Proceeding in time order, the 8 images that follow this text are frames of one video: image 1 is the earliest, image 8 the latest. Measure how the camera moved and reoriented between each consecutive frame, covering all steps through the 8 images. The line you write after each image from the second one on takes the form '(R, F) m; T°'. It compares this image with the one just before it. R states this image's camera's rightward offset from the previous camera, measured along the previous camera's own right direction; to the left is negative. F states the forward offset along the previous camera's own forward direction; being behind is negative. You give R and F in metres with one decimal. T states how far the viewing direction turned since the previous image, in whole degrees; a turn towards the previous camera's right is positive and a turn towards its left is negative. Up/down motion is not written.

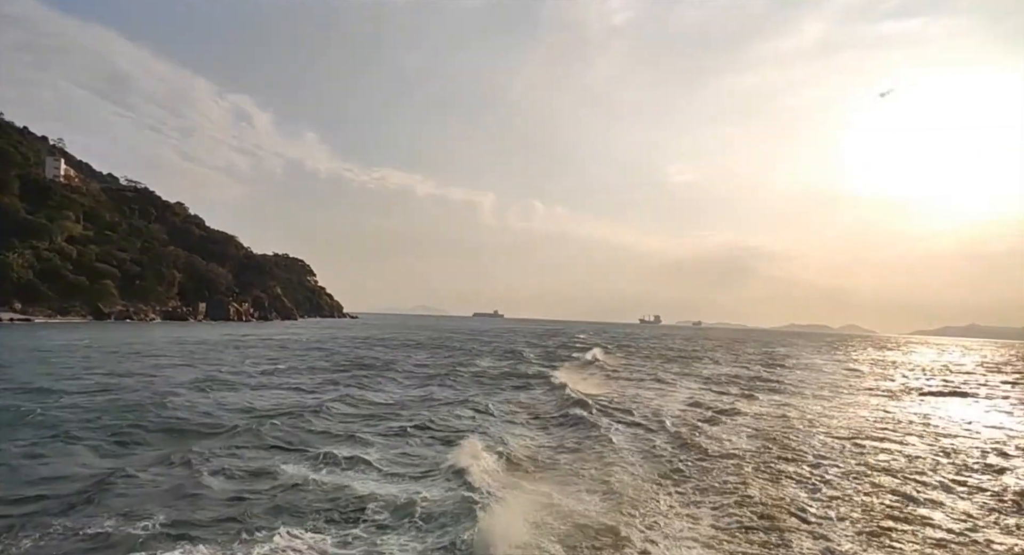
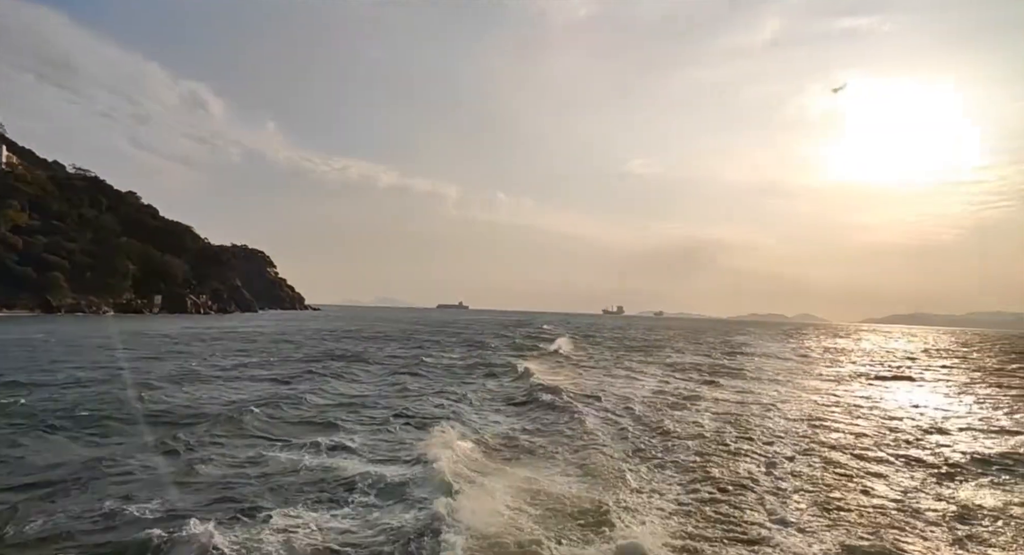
(+3.2, -0.3) m; -19°
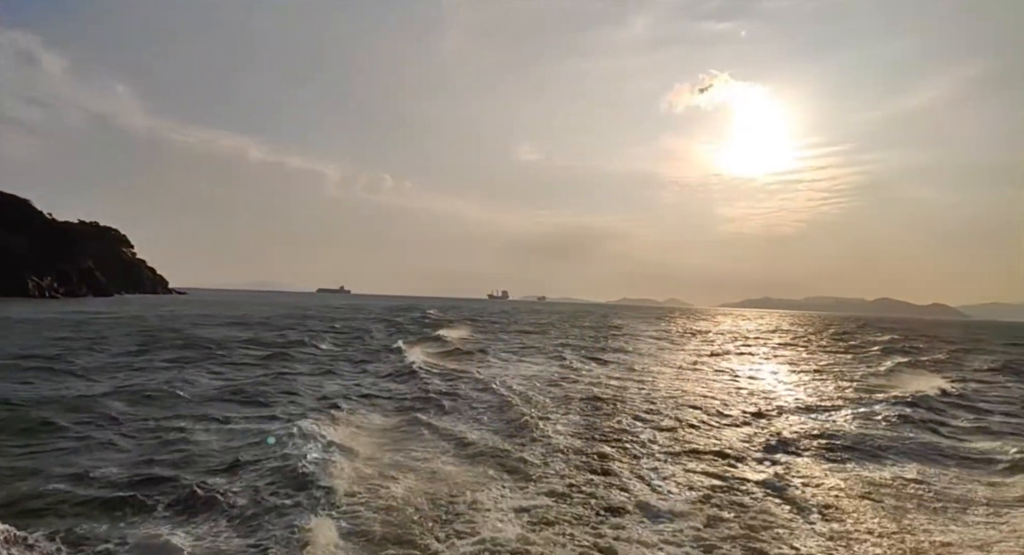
(-0.8, -2.3) m; +10°
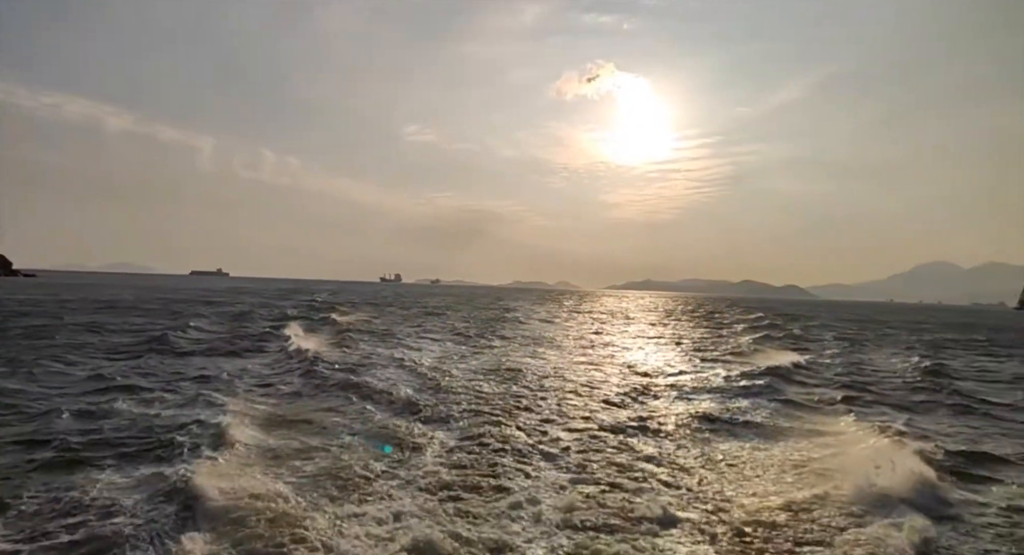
(-0.4, -1.8) m; +9°
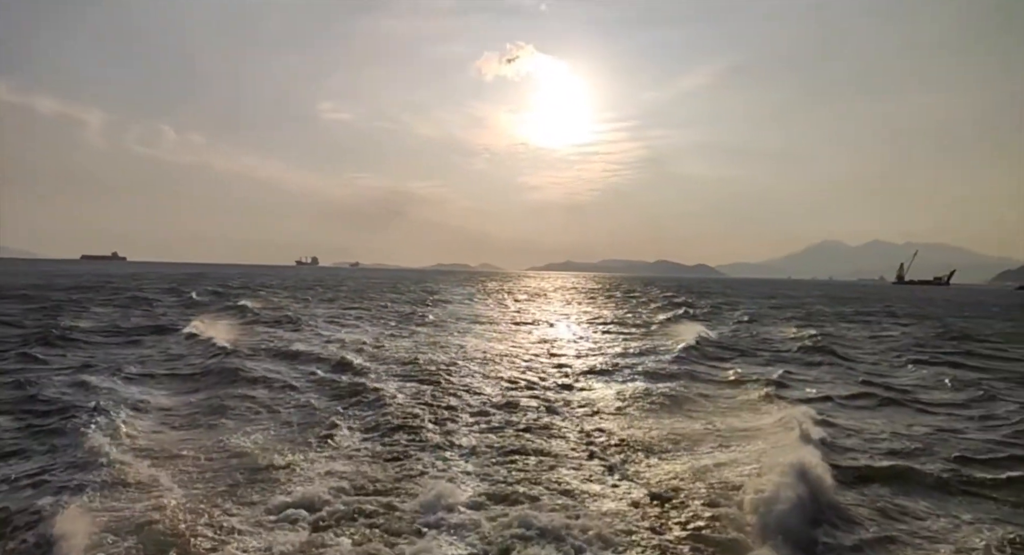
(-0.1, -0.6) m; +6°
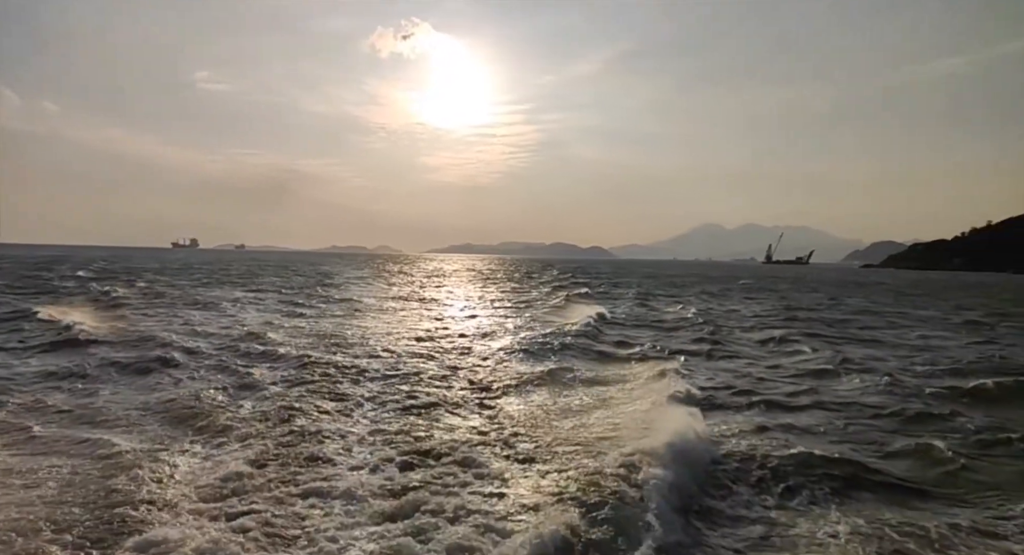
(0.0, -0.5) m; +8°
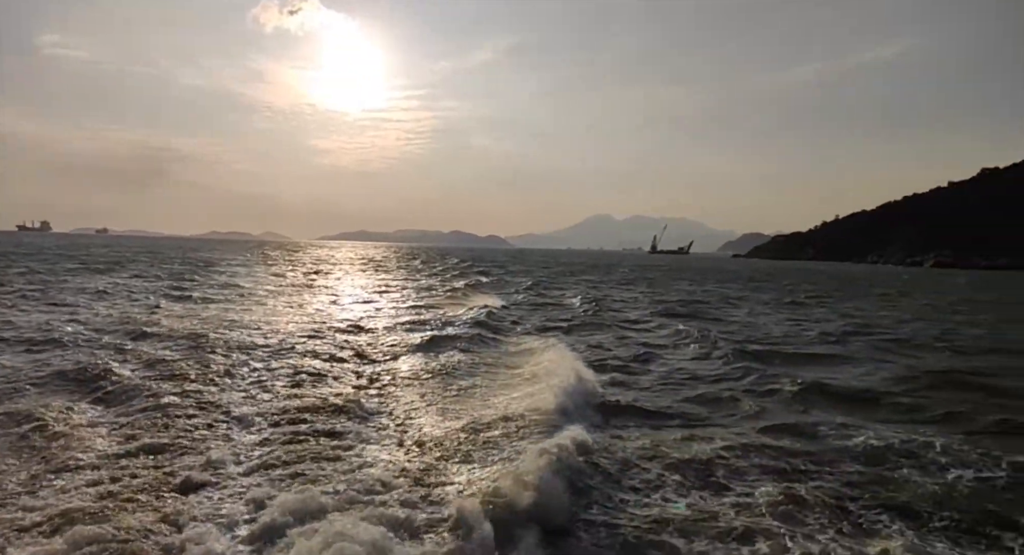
(+0.1, -0.4) m; +8°
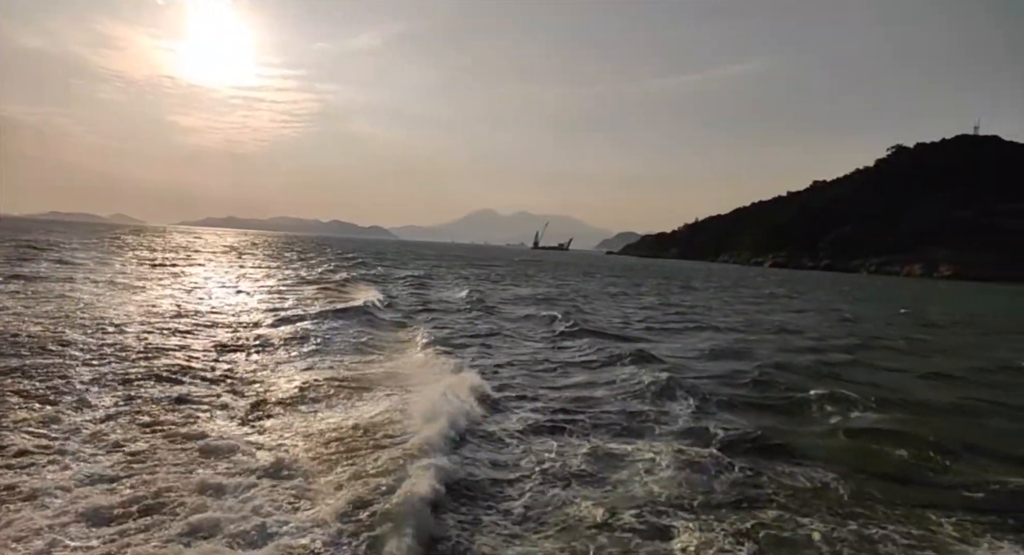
(+0.1, -0.3) m; +9°
